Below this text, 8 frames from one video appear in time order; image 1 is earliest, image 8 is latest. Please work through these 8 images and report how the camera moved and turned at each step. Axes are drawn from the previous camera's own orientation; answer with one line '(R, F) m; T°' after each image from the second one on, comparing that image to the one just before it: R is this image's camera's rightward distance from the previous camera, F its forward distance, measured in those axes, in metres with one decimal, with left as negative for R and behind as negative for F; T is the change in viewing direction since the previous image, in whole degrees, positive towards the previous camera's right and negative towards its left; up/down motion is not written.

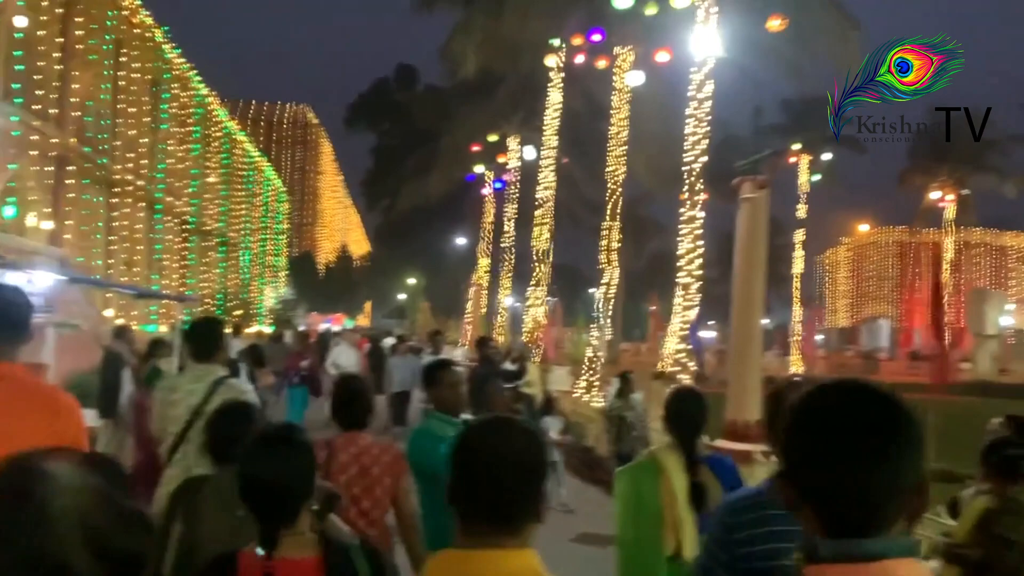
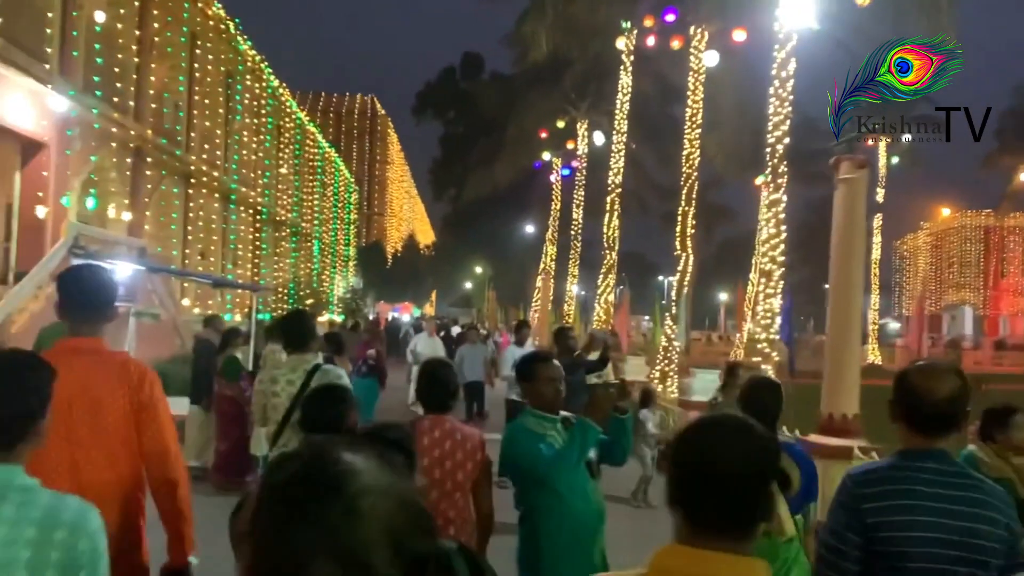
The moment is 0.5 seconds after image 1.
(-0.2, +0.3) m; -4°
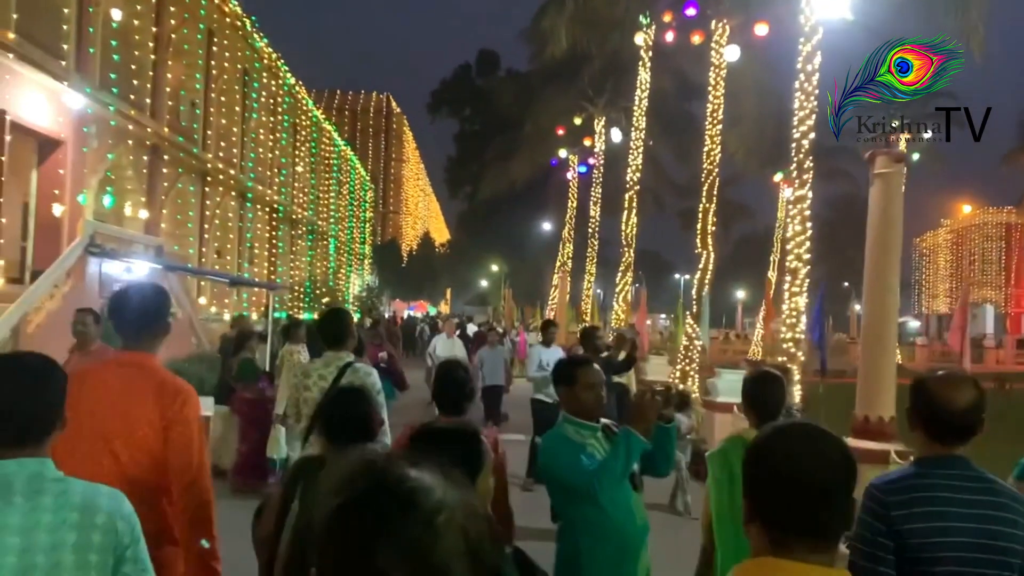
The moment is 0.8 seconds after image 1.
(-0.1, +0.2) m; -1°
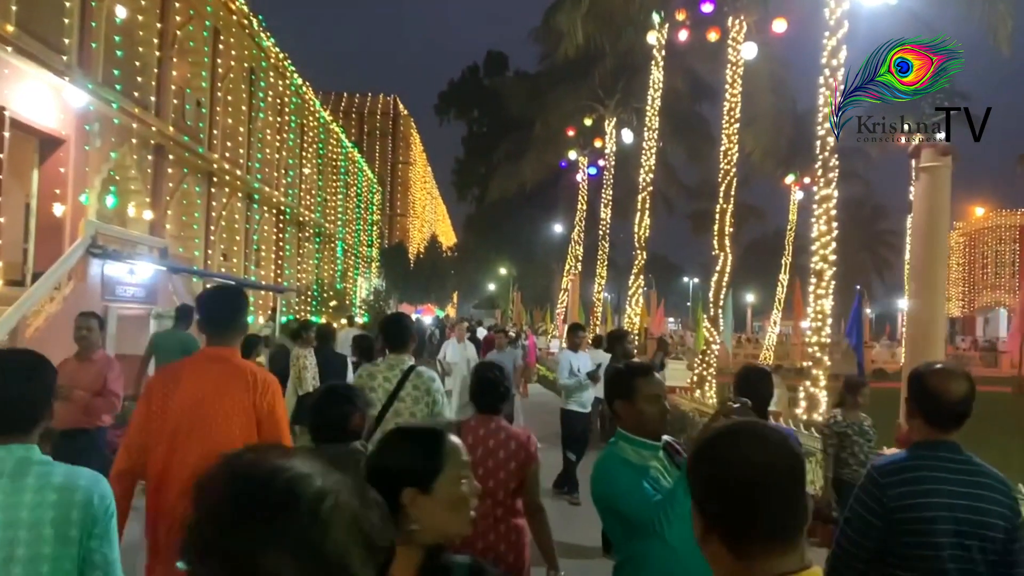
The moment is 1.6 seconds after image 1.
(-0.1, +0.4) m; 0°
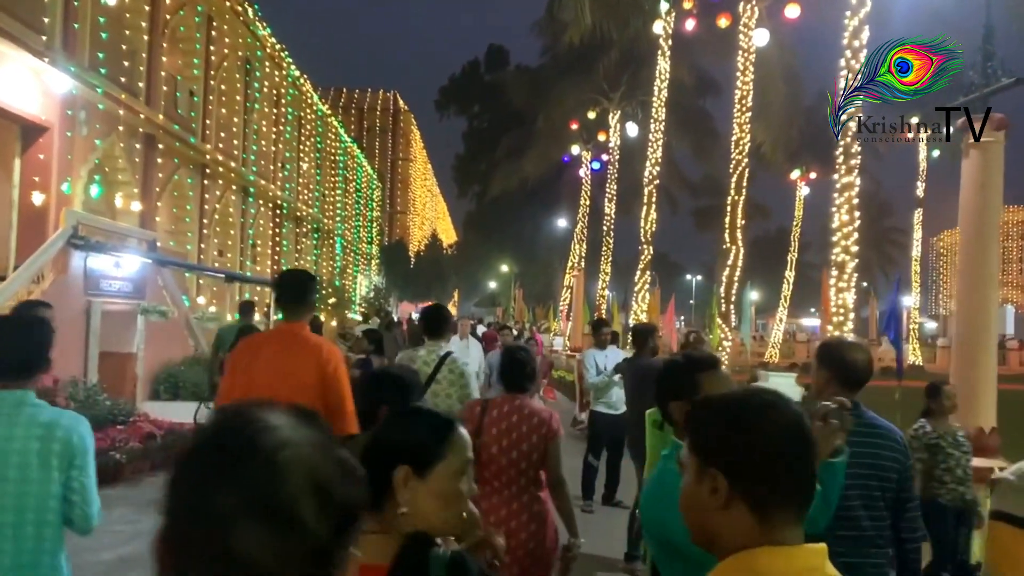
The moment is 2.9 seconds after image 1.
(-0.1, +0.6) m; 0°
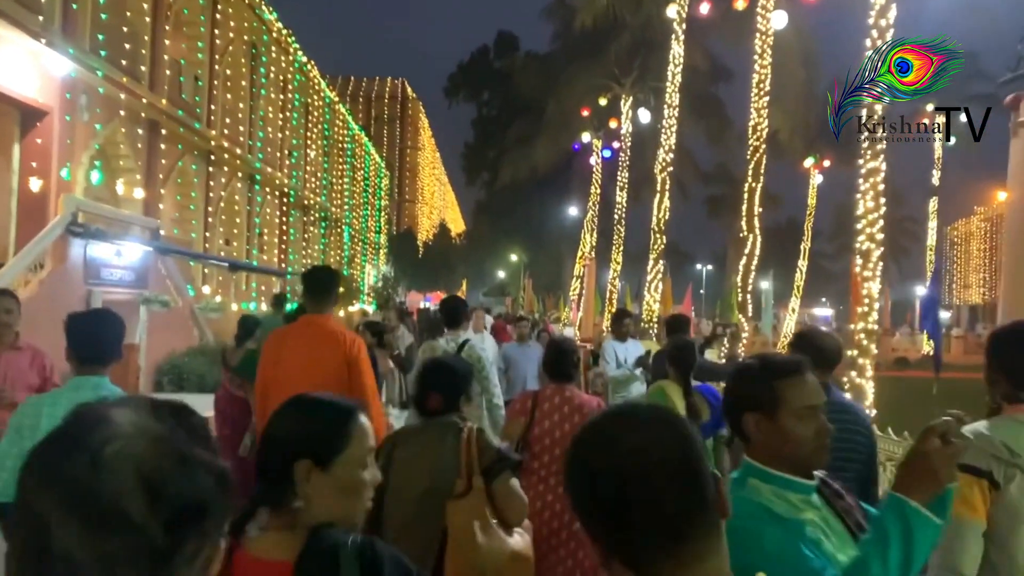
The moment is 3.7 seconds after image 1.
(-0.1, +0.4) m; -1°
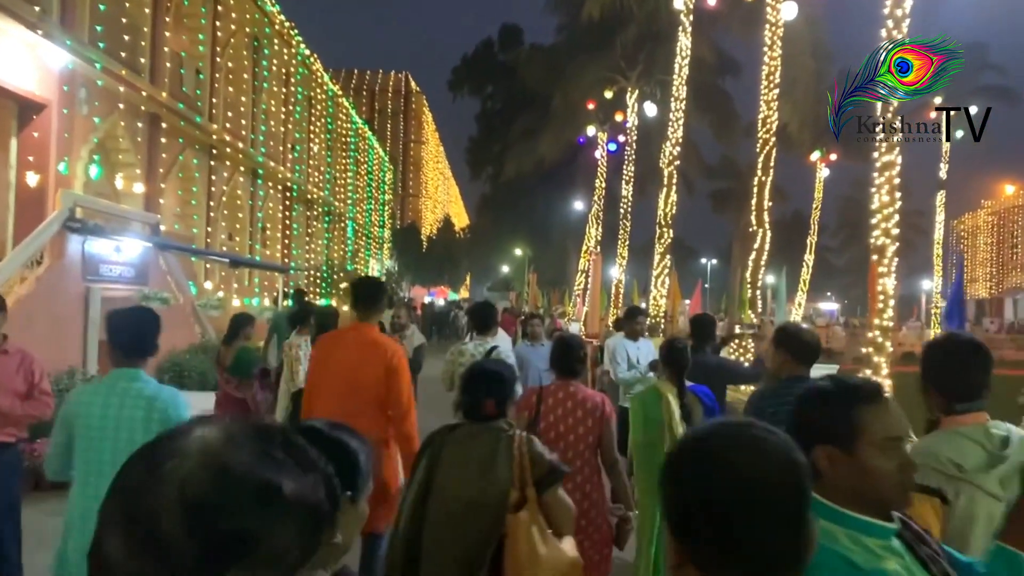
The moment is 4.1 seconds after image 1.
(0.0, +0.2) m; 0°
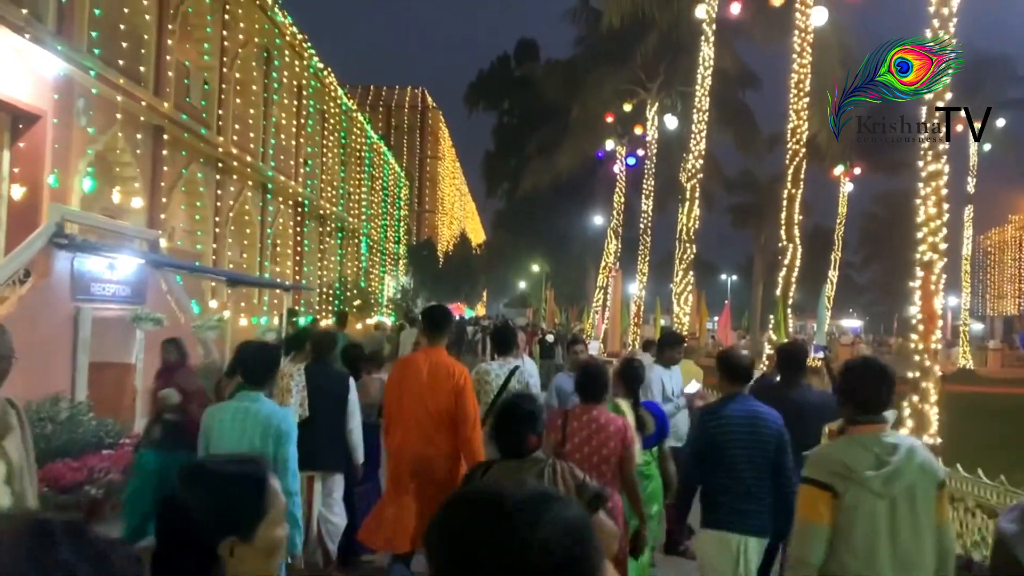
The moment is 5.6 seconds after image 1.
(0.0, +0.7) m; -1°
